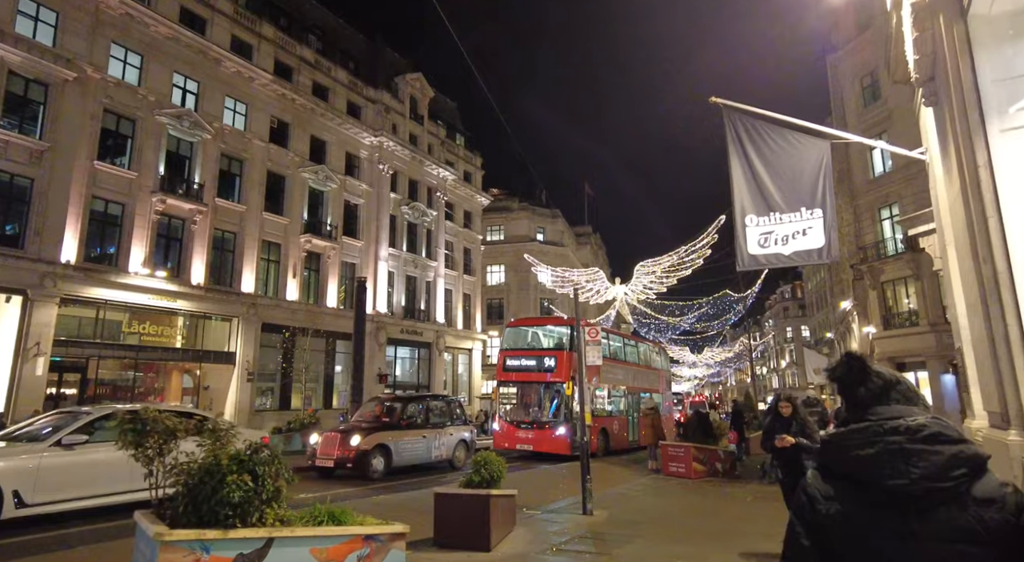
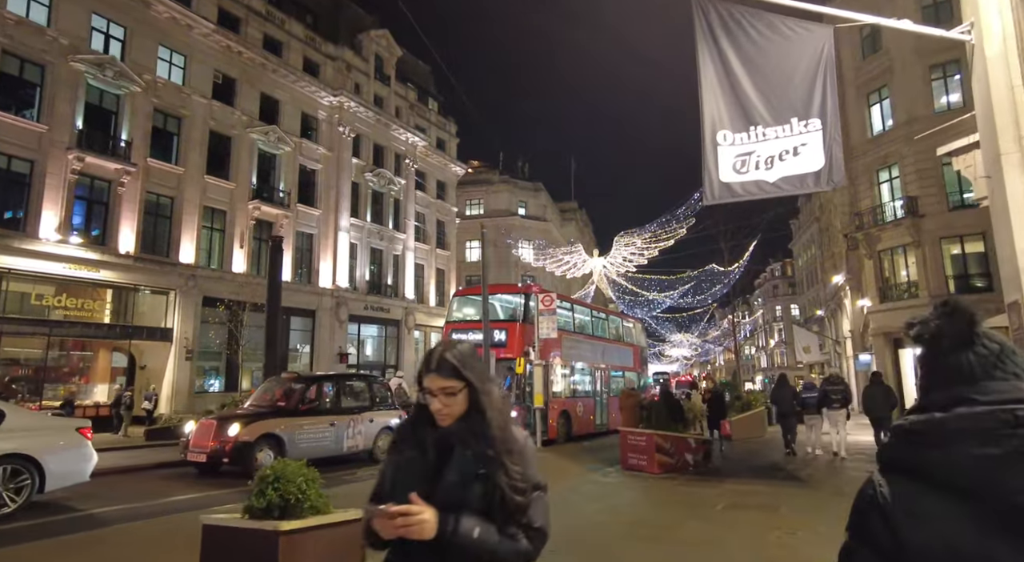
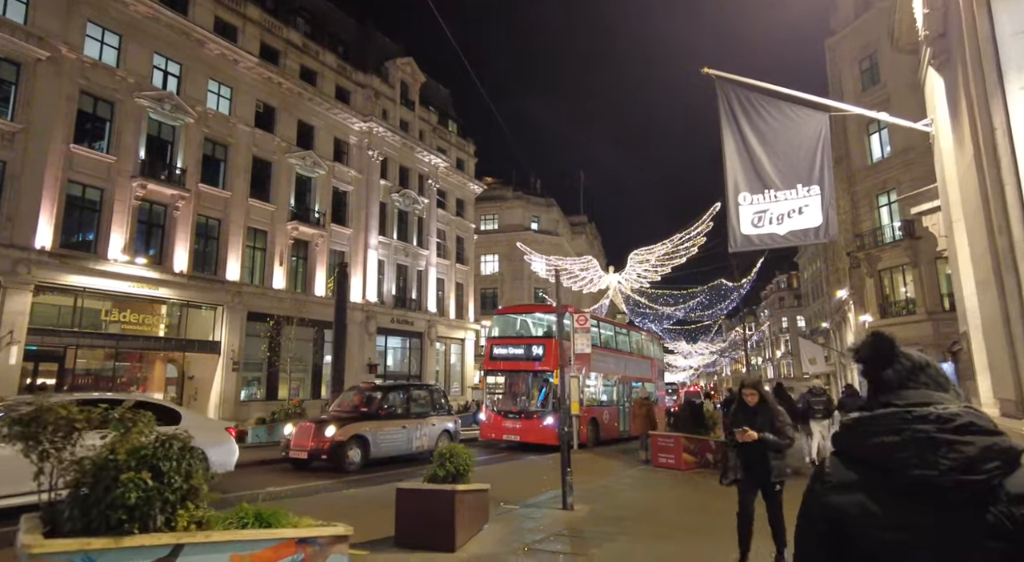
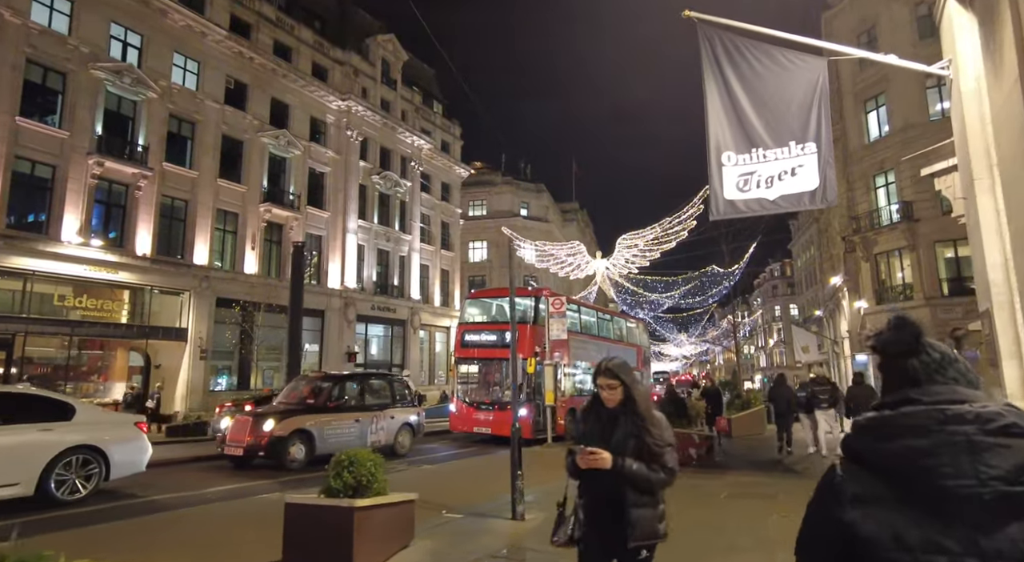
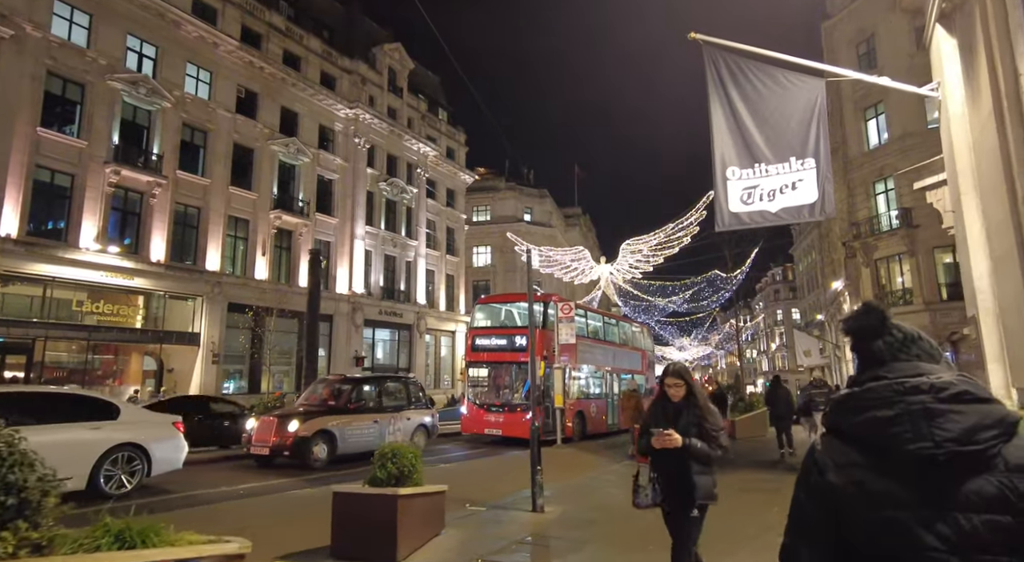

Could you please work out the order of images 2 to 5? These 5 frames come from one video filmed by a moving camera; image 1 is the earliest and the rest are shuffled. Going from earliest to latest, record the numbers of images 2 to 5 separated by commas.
3, 5, 4, 2
